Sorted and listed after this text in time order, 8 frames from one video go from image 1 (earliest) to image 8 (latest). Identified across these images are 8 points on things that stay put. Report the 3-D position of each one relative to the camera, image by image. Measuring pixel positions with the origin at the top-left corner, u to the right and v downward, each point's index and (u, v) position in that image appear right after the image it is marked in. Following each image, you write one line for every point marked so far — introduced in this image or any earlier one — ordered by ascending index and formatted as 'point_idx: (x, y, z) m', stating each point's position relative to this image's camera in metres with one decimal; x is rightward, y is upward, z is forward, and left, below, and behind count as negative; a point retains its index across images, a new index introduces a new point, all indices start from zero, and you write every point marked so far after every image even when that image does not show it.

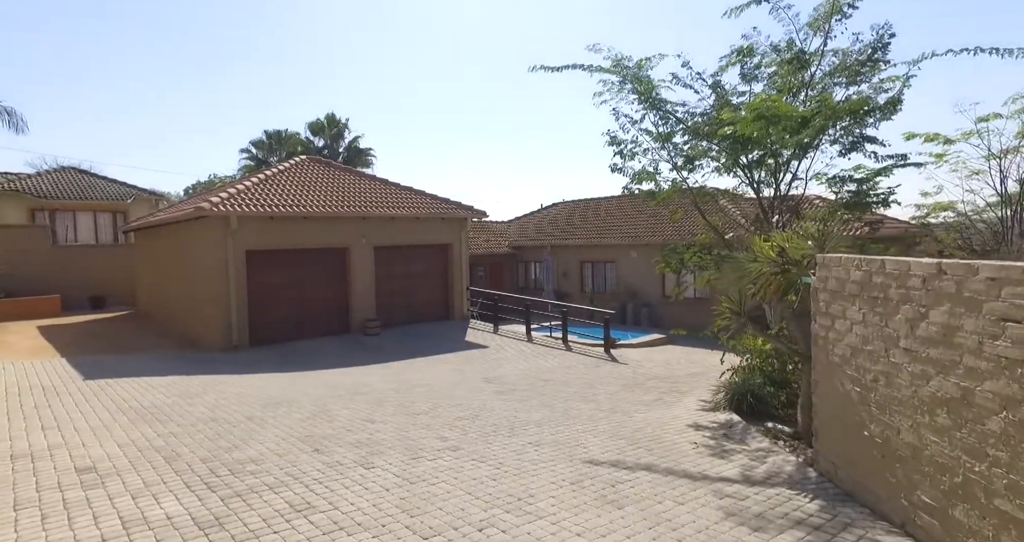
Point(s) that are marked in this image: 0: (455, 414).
0: (-0.7, -1.8, +8.3) m
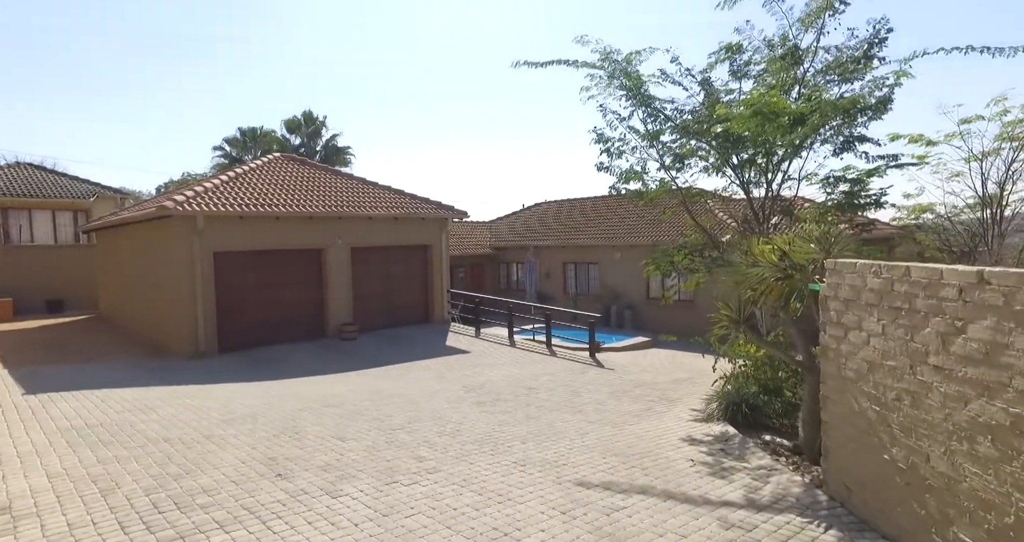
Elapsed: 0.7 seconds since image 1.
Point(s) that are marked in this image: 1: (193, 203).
0: (-0.9, -1.9, +7.7) m
1: (-6.5, +1.4, +13.2) m
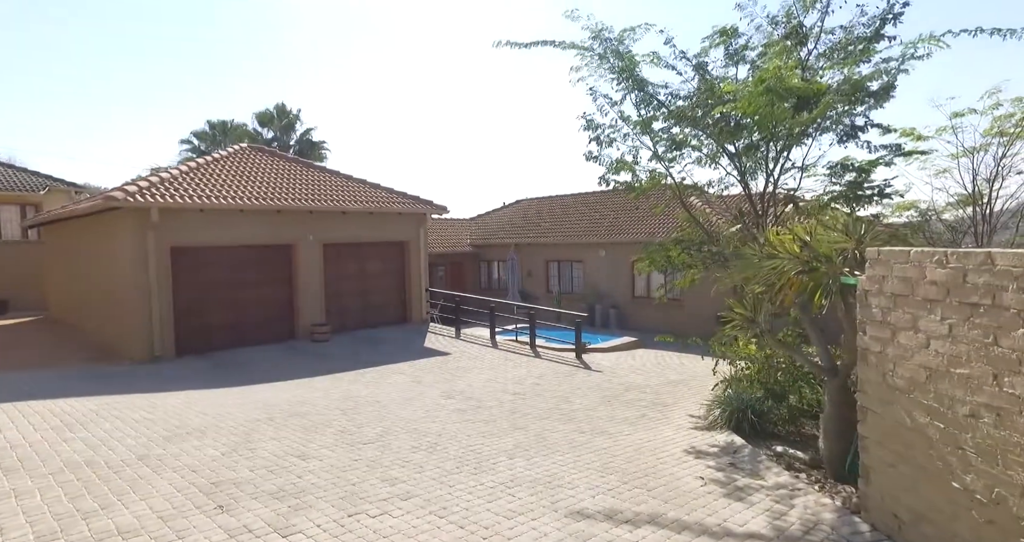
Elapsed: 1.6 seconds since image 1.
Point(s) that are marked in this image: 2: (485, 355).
0: (-1.1, -1.8, +6.9) m
1: (-6.8, +1.4, +12.2) m
2: (-0.6, -1.9, +15.2) m
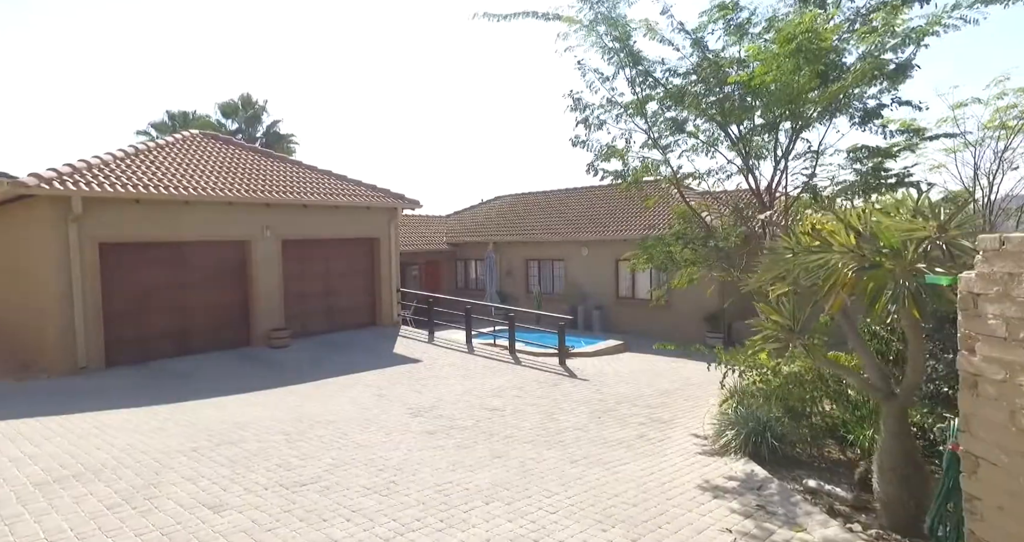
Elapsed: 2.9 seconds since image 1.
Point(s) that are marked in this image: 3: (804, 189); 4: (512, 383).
0: (-1.3, -1.8, +5.5) m
1: (-7.2, +1.5, +10.7) m
2: (-1.1, -1.9, +13.9) m
3: (+4.1, +1.2, +9.3) m
4: (0.0, -2.0, +11.6) m
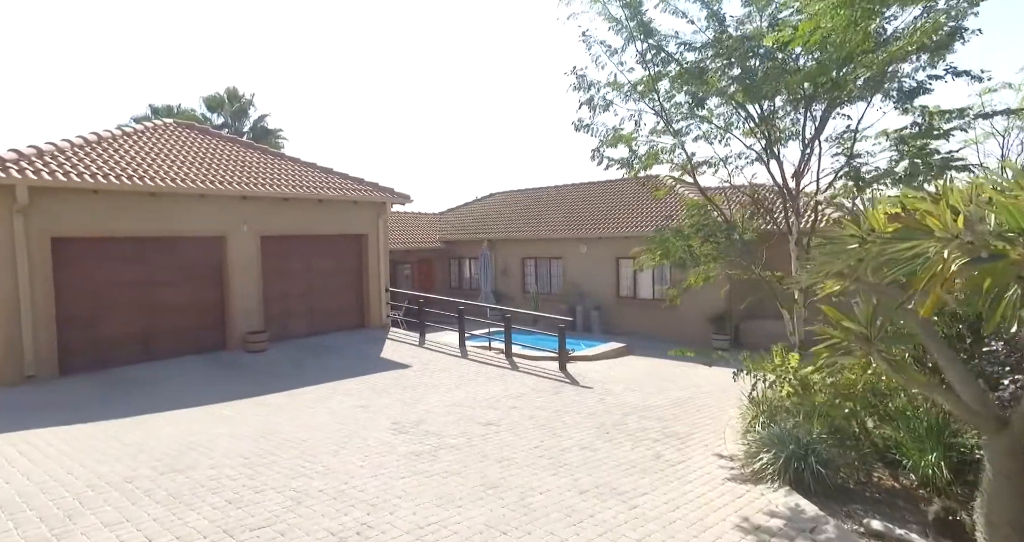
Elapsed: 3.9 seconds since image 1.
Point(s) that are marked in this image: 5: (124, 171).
0: (-1.3, -1.7, +4.5) m
1: (-7.2, +1.5, +9.6) m
2: (-1.2, -1.9, +12.9) m
3: (+4.1, +1.2, +8.3) m
4: (-0.1, -1.9, +10.6) m
5: (-6.7, +1.7, +11.3) m
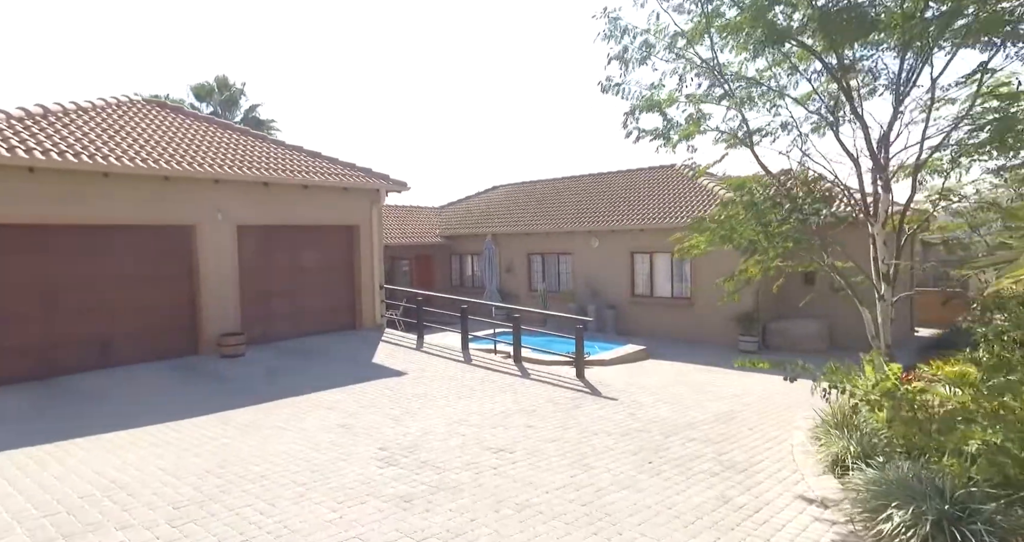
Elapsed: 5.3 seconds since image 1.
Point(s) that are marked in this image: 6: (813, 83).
0: (-1.1, -1.6, +2.9) m
1: (-7.0, +1.6, +8.0) m
2: (-1.0, -1.8, +11.3) m
3: (+4.3, +1.3, +6.6) m
4: (+0.1, -1.8, +8.9) m
5: (-6.5, +1.8, +9.7) m
6: (+3.3, +2.0, +7.3) m
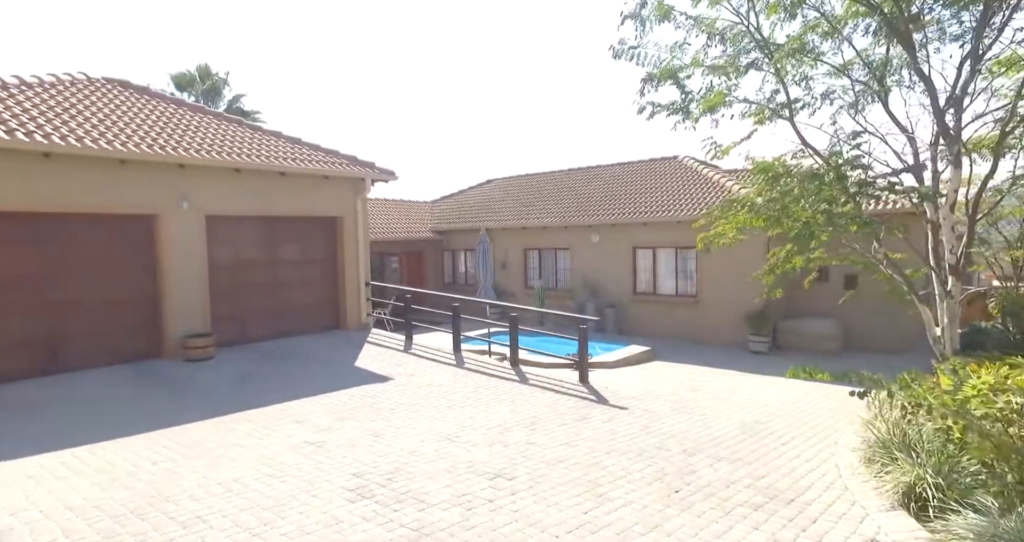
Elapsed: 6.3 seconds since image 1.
0: (-1.1, -1.6, +1.8) m
1: (-7.1, +1.7, +6.8) m
2: (-1.0, -1.7, +10.2) m
3: (+4.2, +1.4, +5.6) m
4: (+0.1, -1.7, +7.9) m
5: (-6.5, +1.9, +8.6) m
6: (+3.2, +2.1, +6.3) m
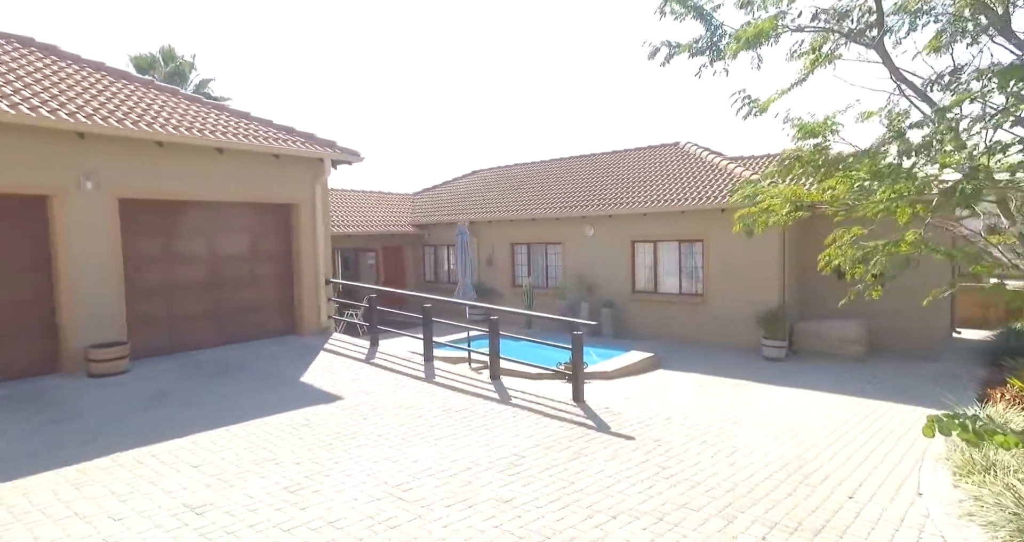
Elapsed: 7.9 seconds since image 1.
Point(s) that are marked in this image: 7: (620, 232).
0: (-1.3, -1.5, -0.1) m
1: (-7.3, +1.7, +4.8) m
2: (-1.3, -1.6, +8.3) m
3: (+4.0, +1.5, +3.7) m
4: (-0.2, -1.7, +5.9) m
5: (-6.8, +2.0, +6.6) m
6: (+3.0, +2.1, +4.4) m
7: (+2.7, +1.0, +16.6) m
